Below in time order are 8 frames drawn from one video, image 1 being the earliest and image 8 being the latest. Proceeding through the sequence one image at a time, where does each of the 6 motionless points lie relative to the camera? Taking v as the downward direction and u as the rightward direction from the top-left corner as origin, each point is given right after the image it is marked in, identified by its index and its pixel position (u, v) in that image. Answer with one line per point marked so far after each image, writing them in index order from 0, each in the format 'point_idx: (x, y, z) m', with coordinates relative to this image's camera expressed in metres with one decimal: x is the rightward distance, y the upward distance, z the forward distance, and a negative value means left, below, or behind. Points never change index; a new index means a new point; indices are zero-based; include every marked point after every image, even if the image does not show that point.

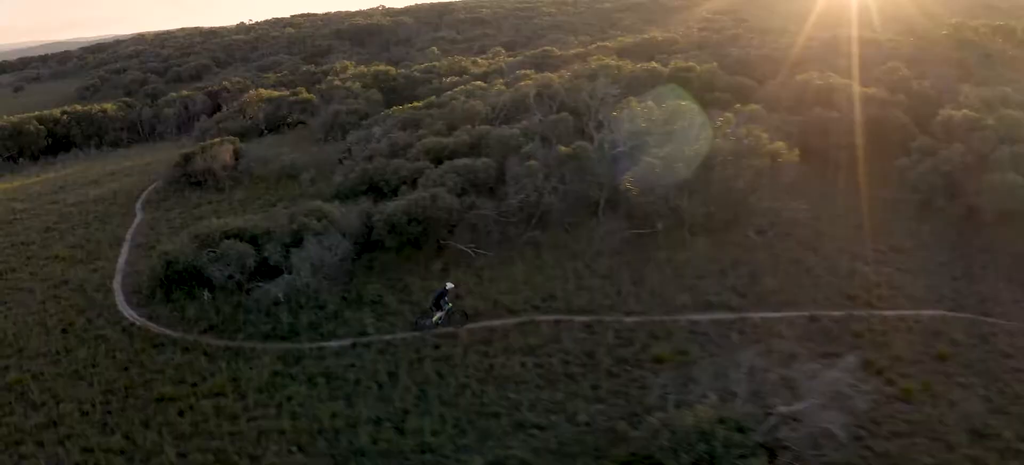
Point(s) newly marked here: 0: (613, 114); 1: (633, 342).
0: (+4.6, +5.7, +14.6) m
1: (+3.5, -3.1, +9.0) m
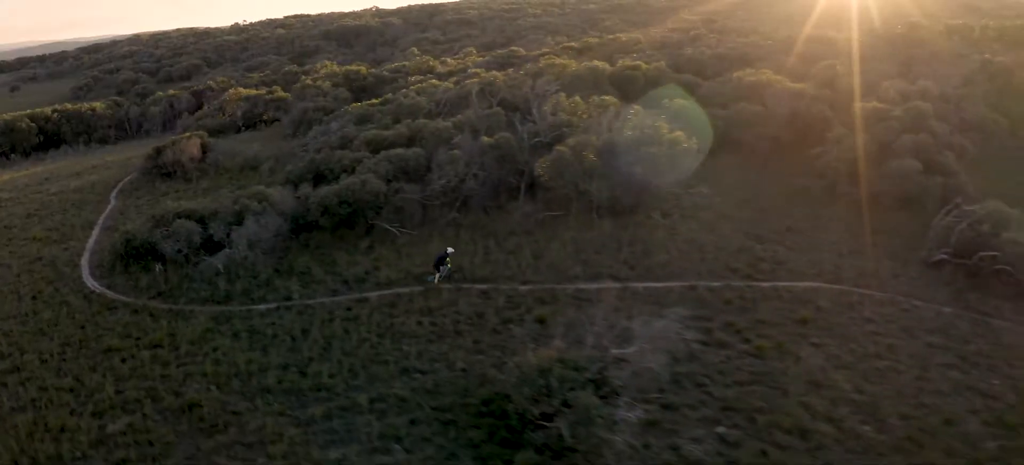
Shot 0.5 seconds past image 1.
0: (+1.3, +6.5, +15.8) m
1: (+0.2, -2.3, +10.2) m
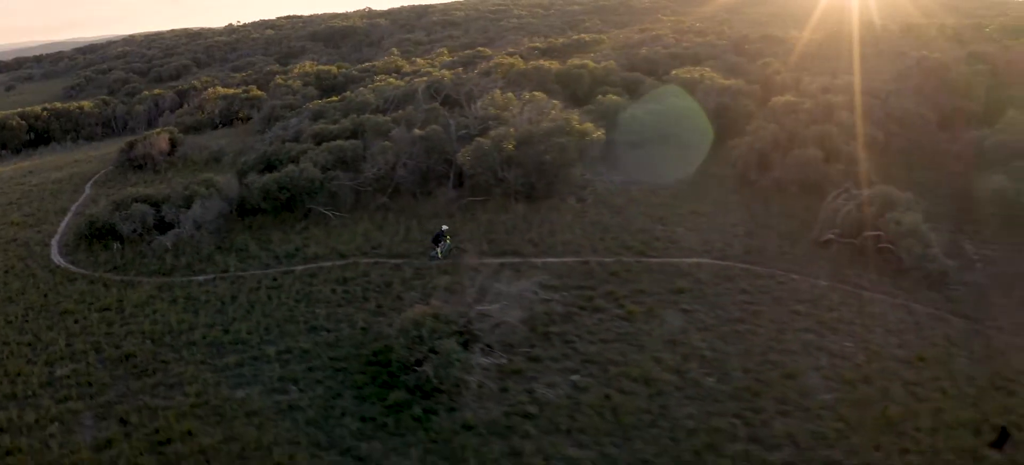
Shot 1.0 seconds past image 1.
0: (-2.2, +7.3, +17.2) m
1: (-3.4, -1.5, +11.6) m
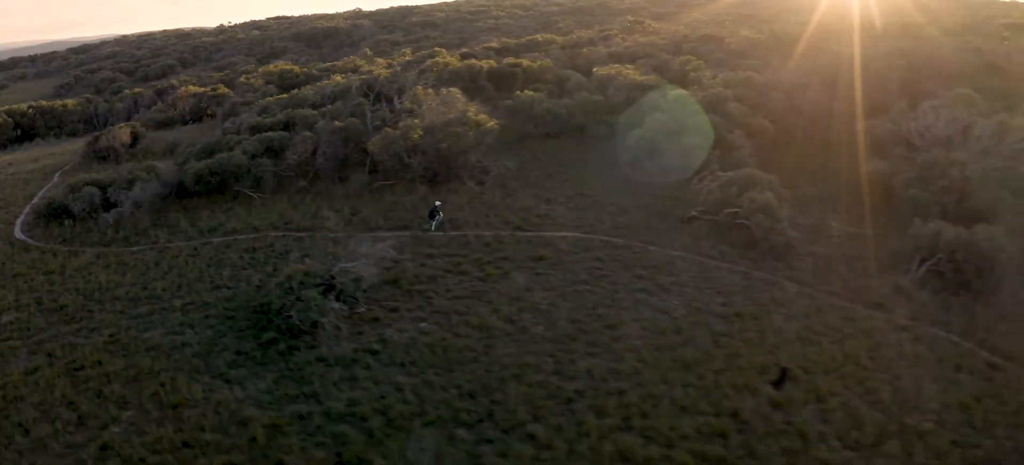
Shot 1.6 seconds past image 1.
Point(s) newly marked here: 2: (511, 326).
0: (-7.3, +8.4, +19.0) m
1: (-8.6, -0.4, +13.5) m
2: (-0.1, -3.4, +11.2) m
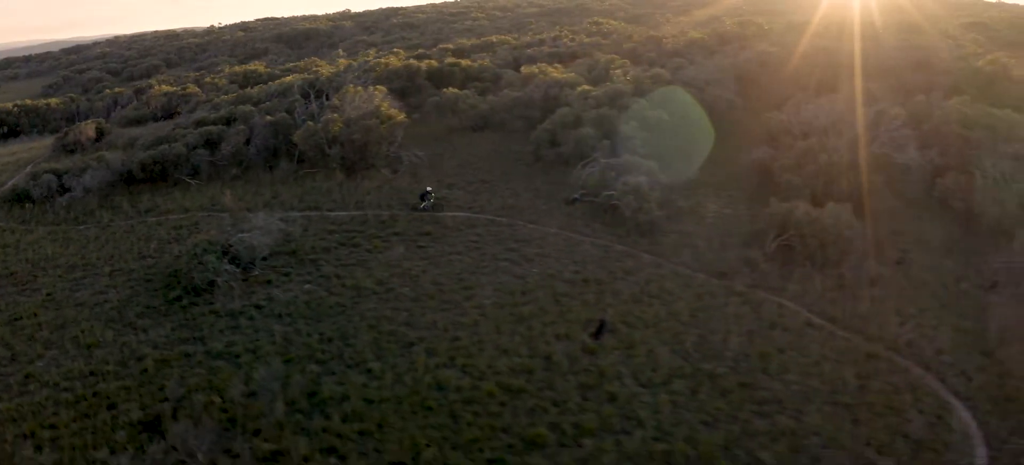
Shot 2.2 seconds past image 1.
0: (-12.8, +9.5, +21.0) m
1: (-14.2, +0.6, +15.6) m
2: (-5.7, -2.4, +13.2) m
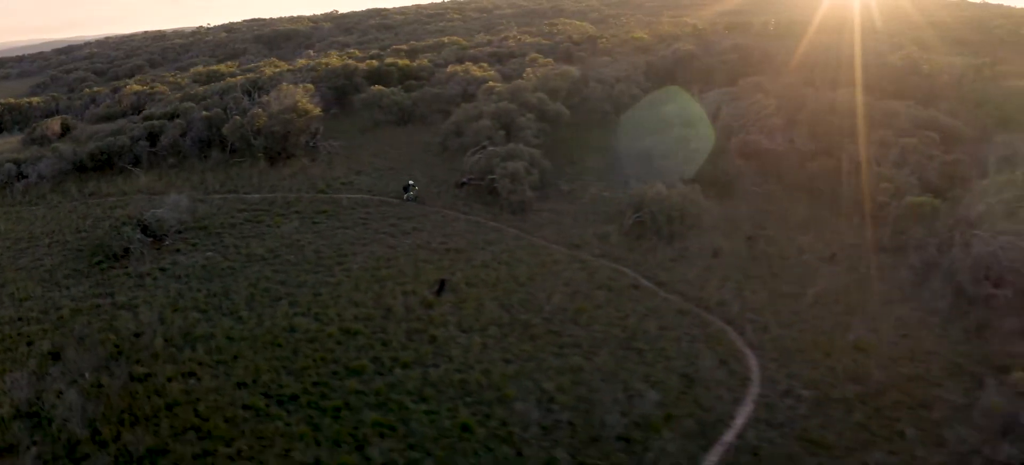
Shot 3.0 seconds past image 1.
0: (-19.5, +10.7, +23.5) m
1: (-20.9, +1.9, +18.1) m
2: (-12.5, -1.1, +15.5) m
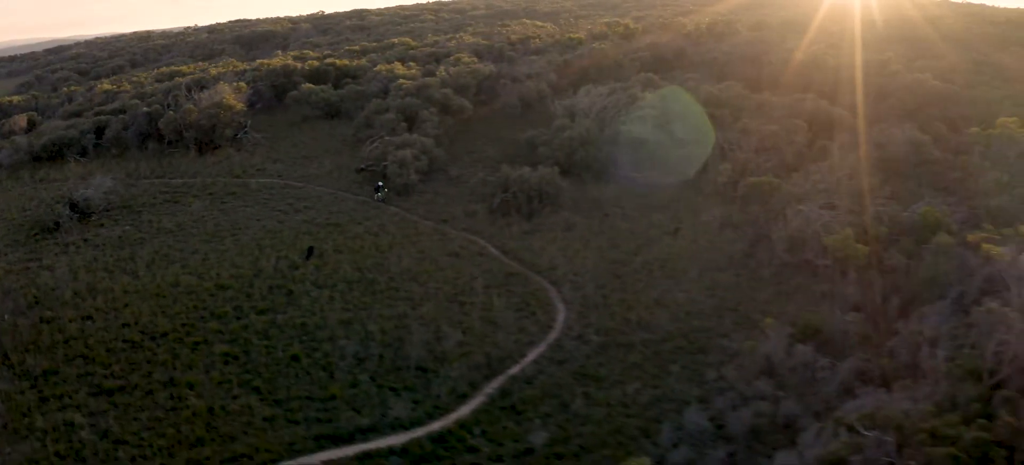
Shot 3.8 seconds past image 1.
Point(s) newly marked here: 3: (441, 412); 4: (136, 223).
0: (-27.2, +12.2, +26.3) m
1: (-28.8, +3.3, +21.0) m
2: (-20.4, +0.3, +18.3) m
3: (-2.9, -7.3, +12.3) m
4: (-23.1, +0.5, +18.6) m
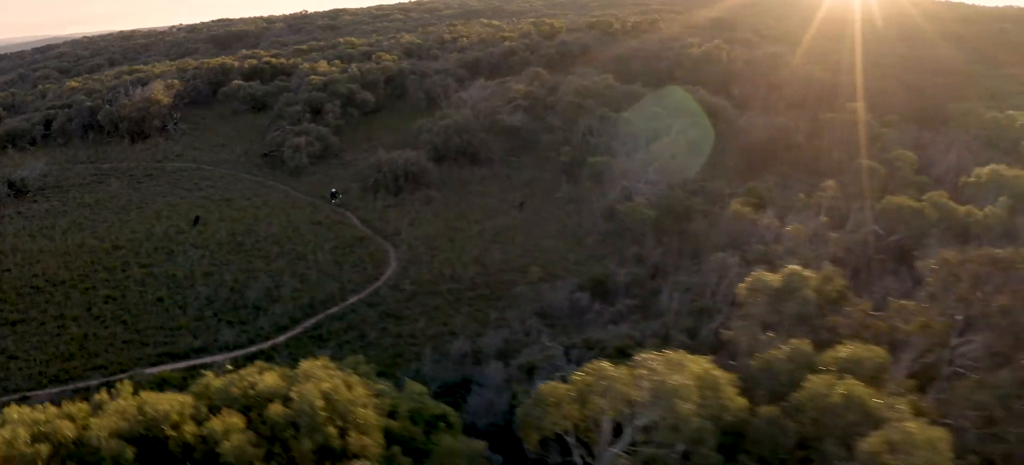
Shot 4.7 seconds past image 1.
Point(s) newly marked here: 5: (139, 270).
0: (-37.0, +14.2, +29.9) m
1: (-38.6, +5.2, +24.7) m
2: (-30.3, +2.2, +21.9) m
3: (-13.0, -5.5, +15.6) m
4: (-33.1, +2.4, +22.2) m
5: (-22.2, -2.2, +18.0) m
